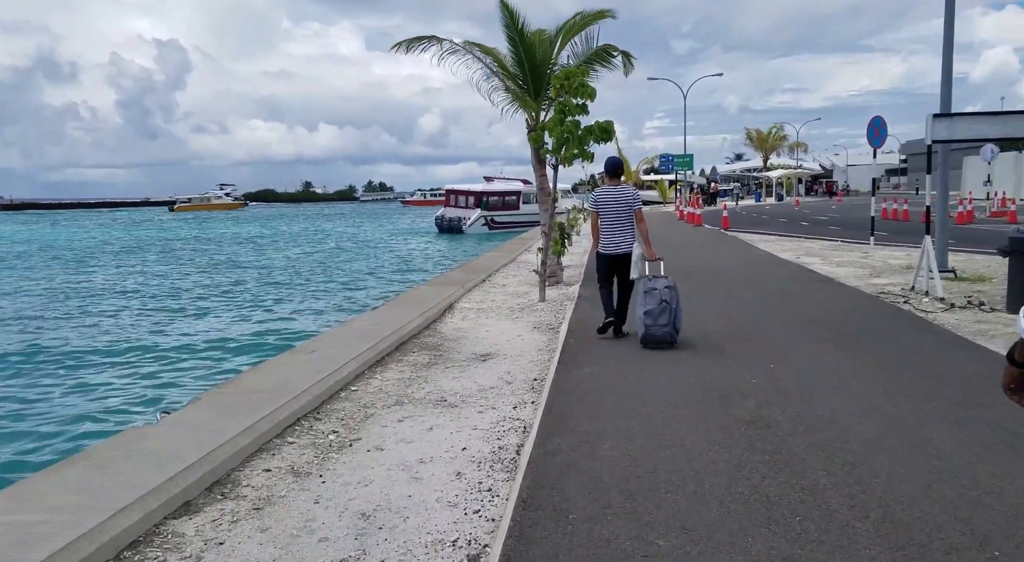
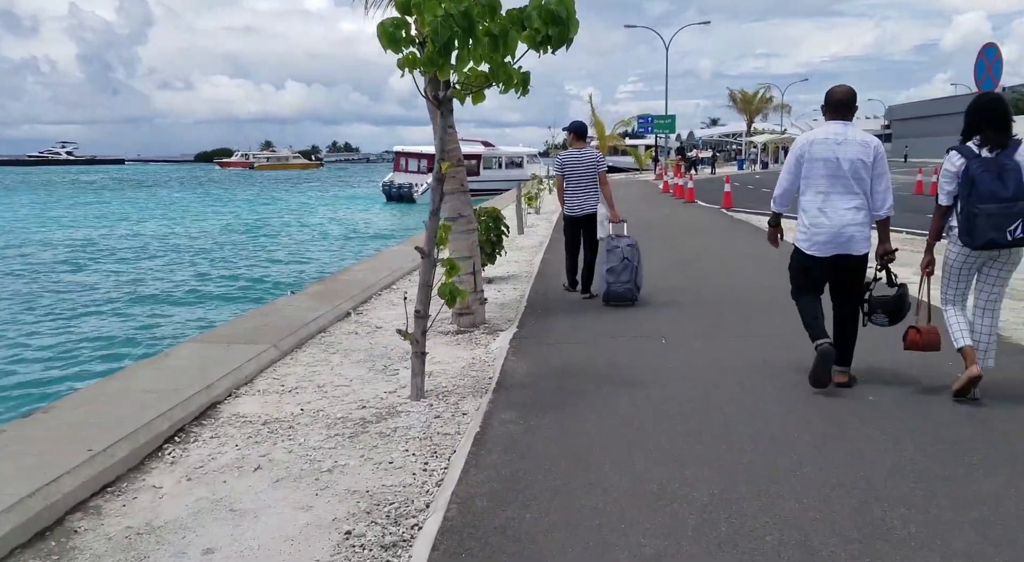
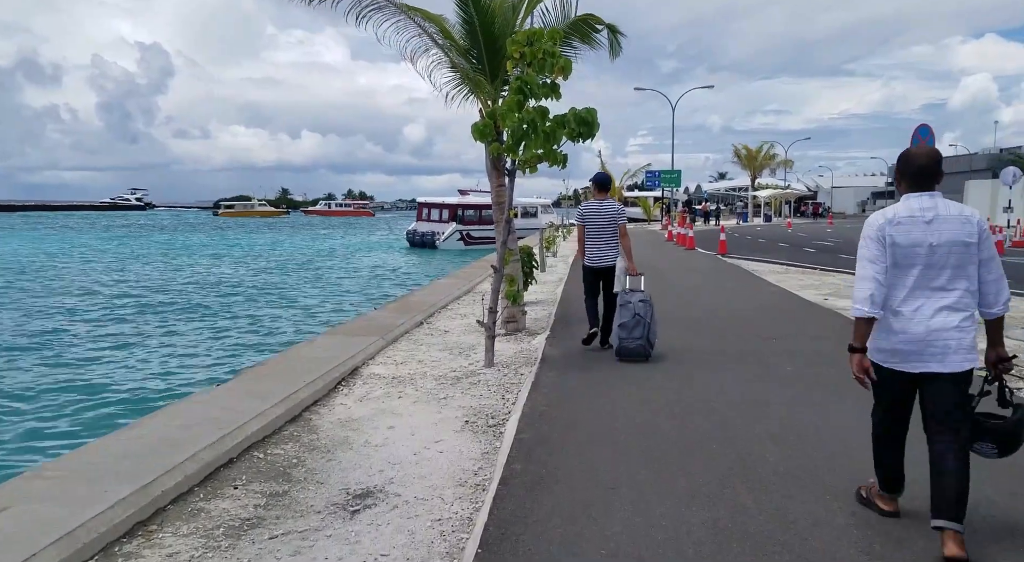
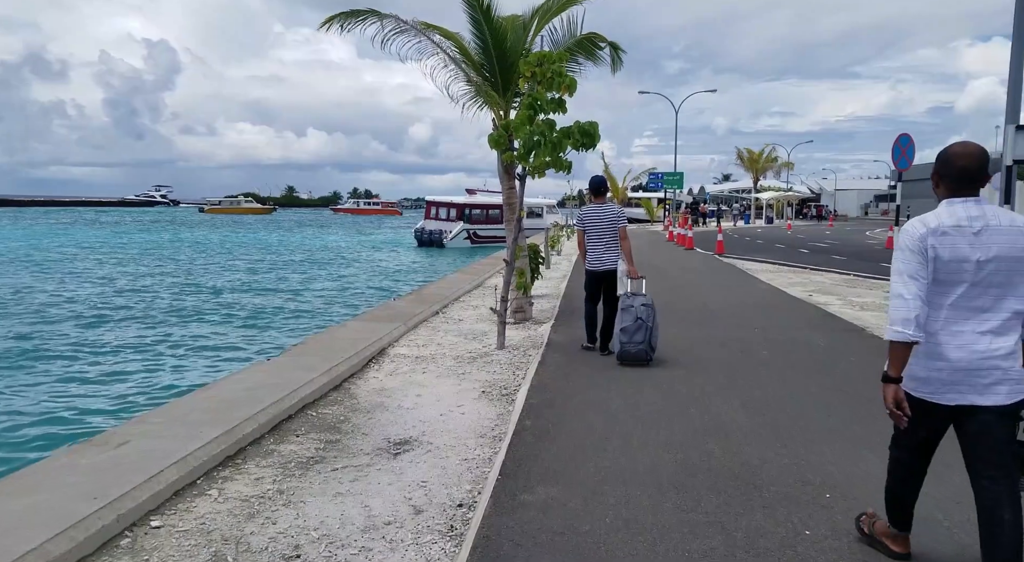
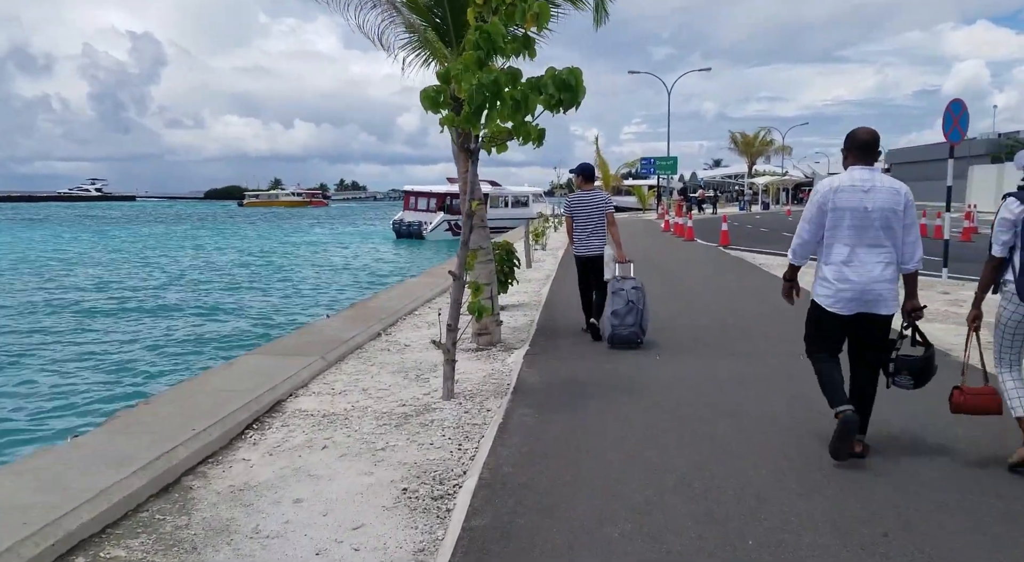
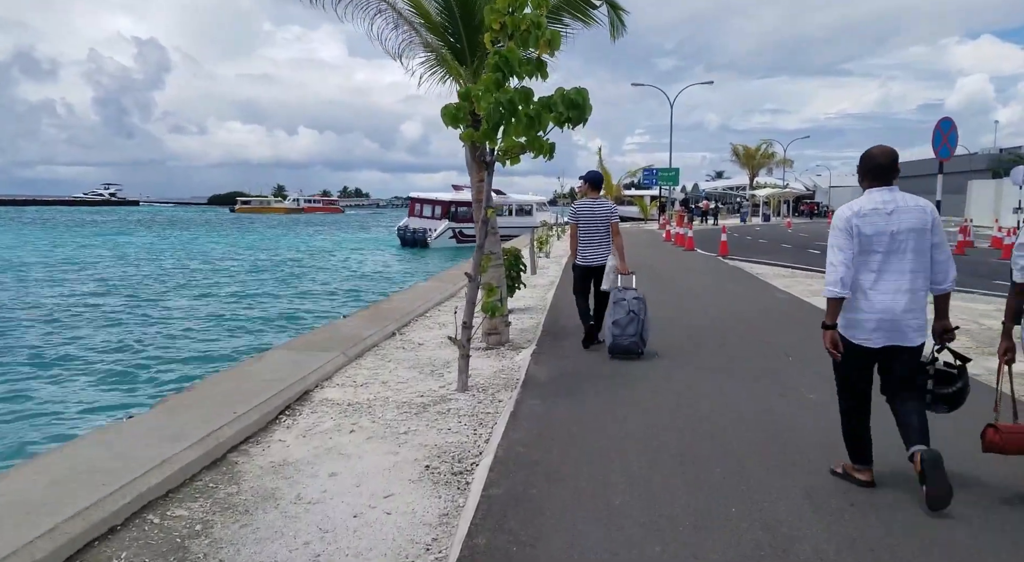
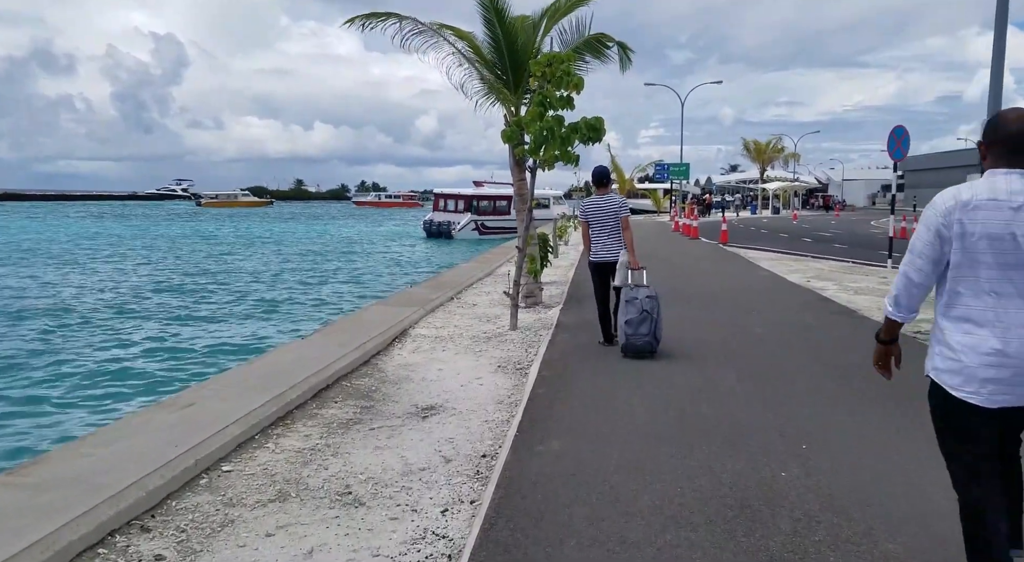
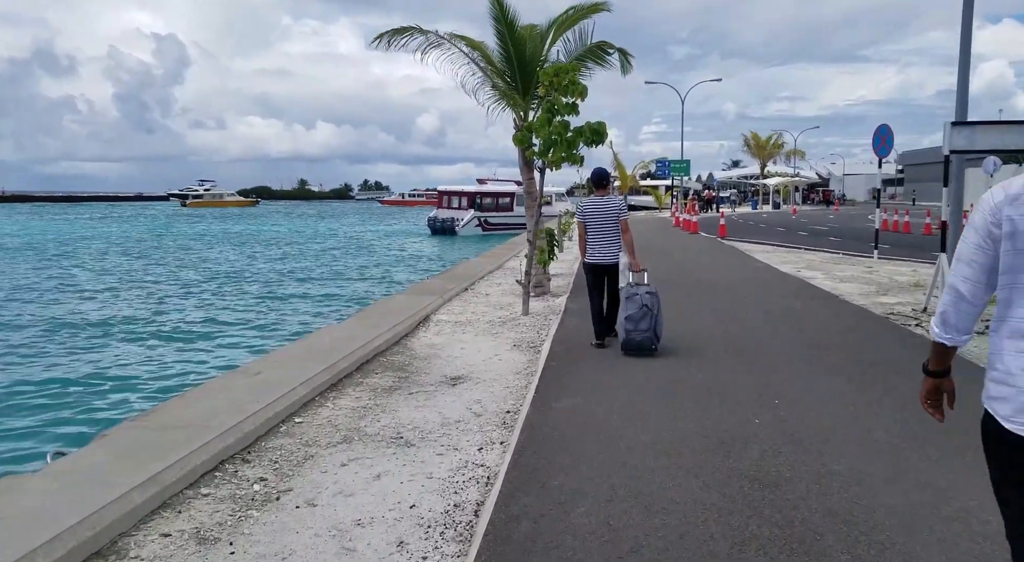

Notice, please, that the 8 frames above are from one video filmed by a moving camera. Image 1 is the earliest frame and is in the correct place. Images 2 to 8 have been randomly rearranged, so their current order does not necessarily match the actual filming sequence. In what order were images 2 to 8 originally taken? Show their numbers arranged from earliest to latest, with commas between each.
8, 7, 4, 3, 6, 5, 2
